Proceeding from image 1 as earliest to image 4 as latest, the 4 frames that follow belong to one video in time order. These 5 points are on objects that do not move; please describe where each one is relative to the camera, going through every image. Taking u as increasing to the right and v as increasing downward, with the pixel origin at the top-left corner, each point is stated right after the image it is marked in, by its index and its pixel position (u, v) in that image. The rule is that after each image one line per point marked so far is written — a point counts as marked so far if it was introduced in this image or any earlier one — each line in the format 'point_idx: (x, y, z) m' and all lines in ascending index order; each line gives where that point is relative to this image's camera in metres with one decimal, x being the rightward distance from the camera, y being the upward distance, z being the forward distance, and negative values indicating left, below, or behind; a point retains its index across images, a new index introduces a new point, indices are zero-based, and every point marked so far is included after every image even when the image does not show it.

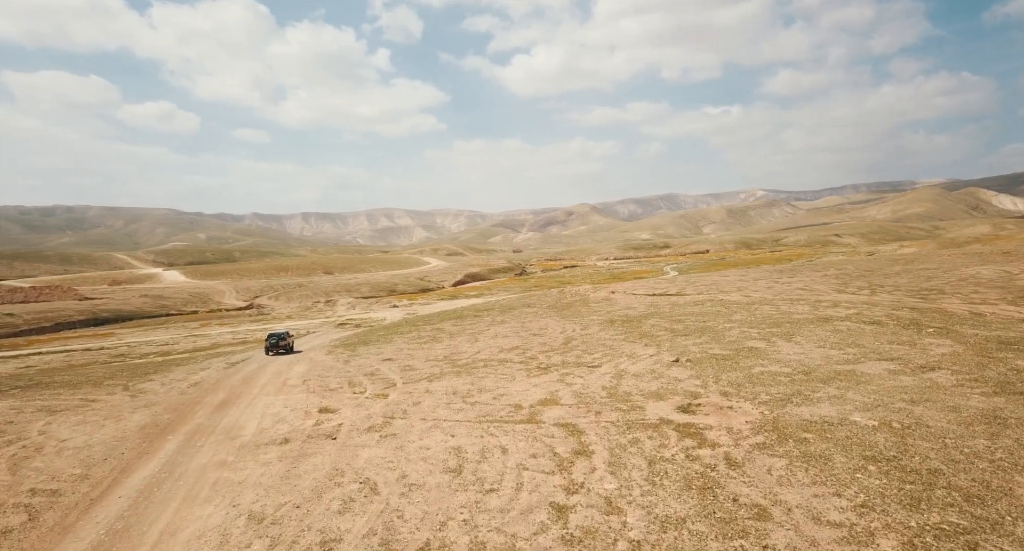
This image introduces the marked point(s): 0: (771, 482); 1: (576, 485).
0: (+9.2, -7.3, +19.3) m
1: (+2.3, -7.4, +19.2) m
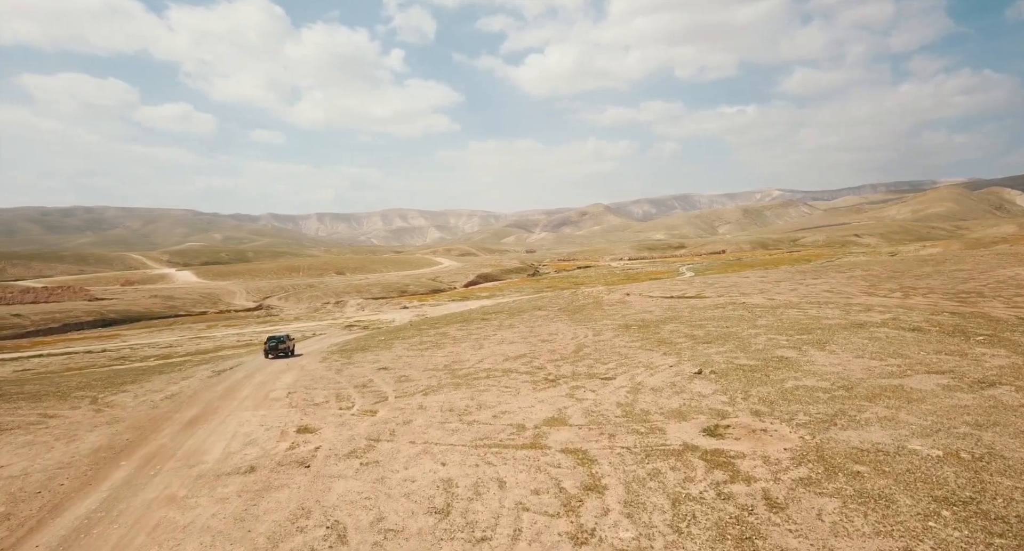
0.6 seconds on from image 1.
0: (+9.1, -7.5, +15.9) m
1: (+2.2, -7.5, +15.9) m
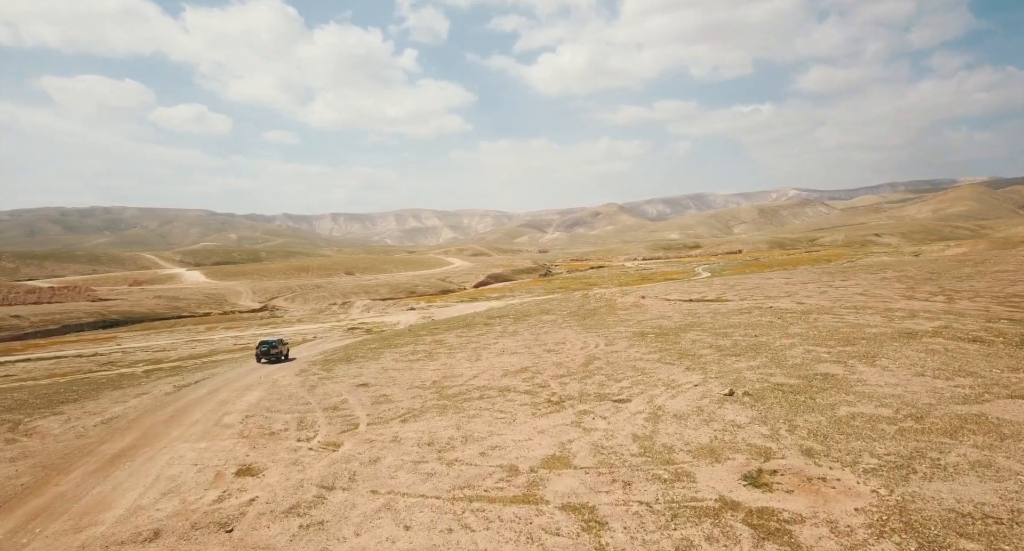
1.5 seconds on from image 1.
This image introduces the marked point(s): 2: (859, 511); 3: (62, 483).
0: (+8.5, -7.6, +10.9) m
1: (+1.6, -7.7, +11.1) m
2: (+10.1, -6.9, +15.9) m
3: (-15.3, -7.0, +18.6) m
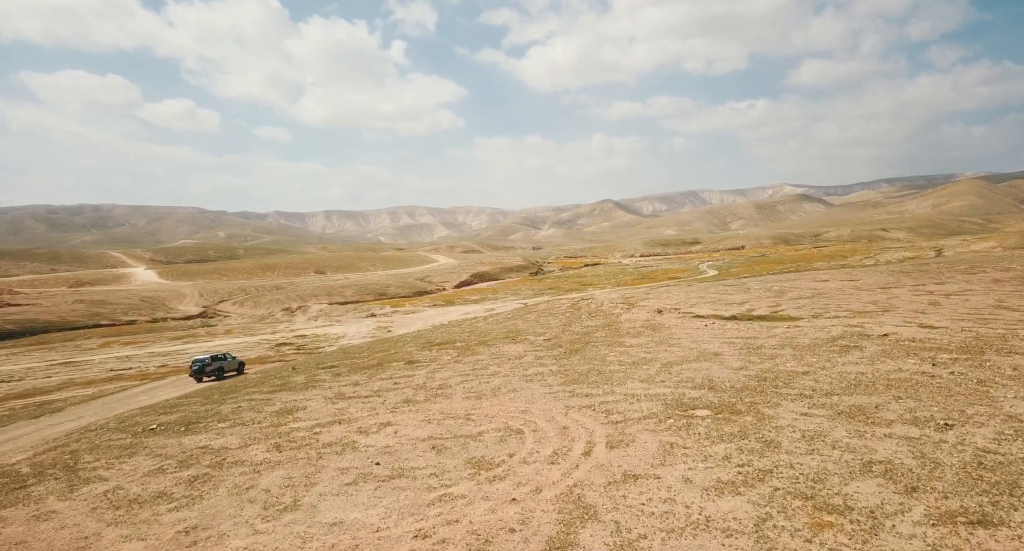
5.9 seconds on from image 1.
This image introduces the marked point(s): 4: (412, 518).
0: (+5.0, -8.3, -12.1) m
1: (-1.9, -8.4, -12.0) m
2: (+6.5, -7.5, -7.2) m
3: (-19.0, -7.7, -4.6) m
4: (-2.6, -6.3, +14.7) m
